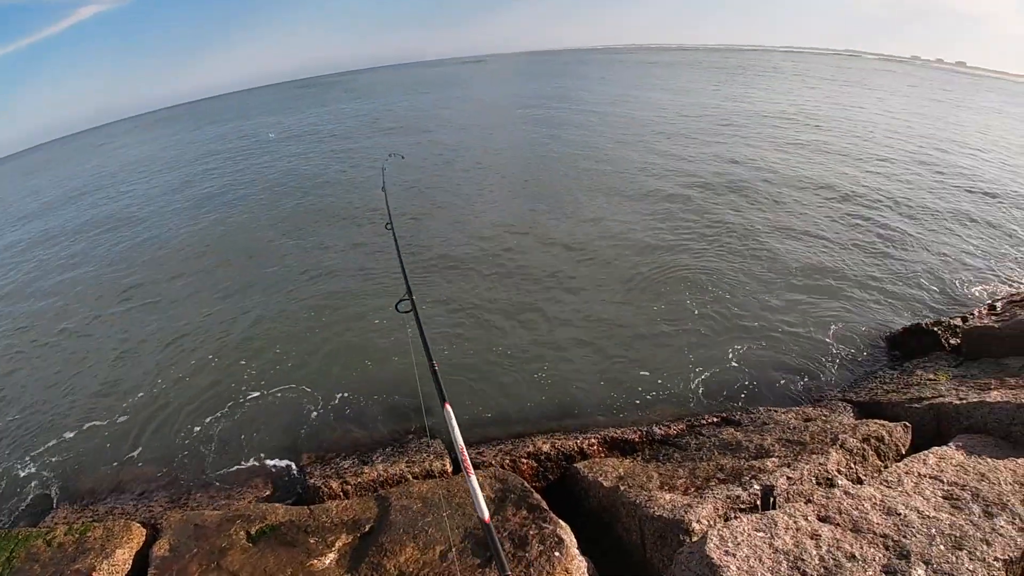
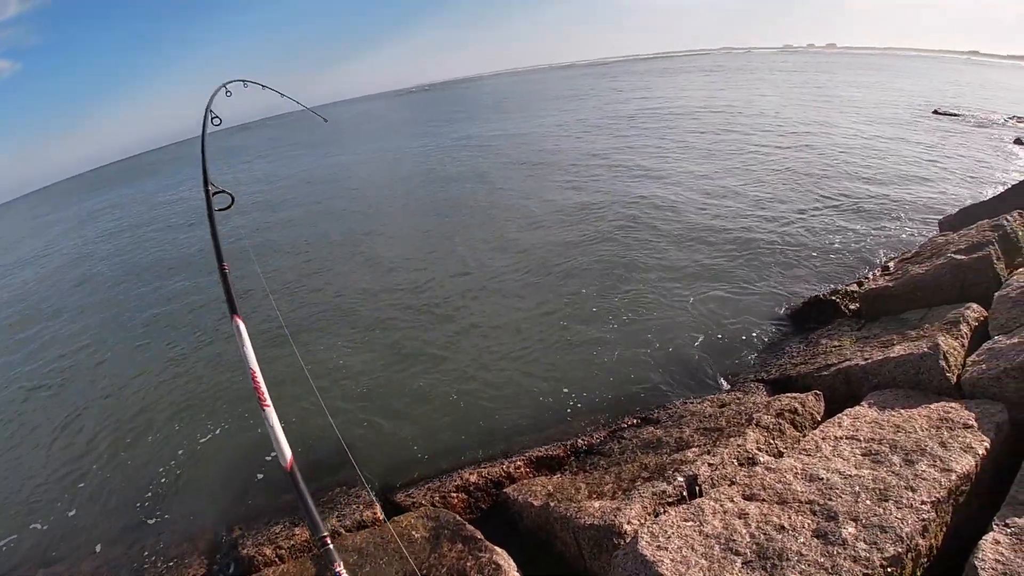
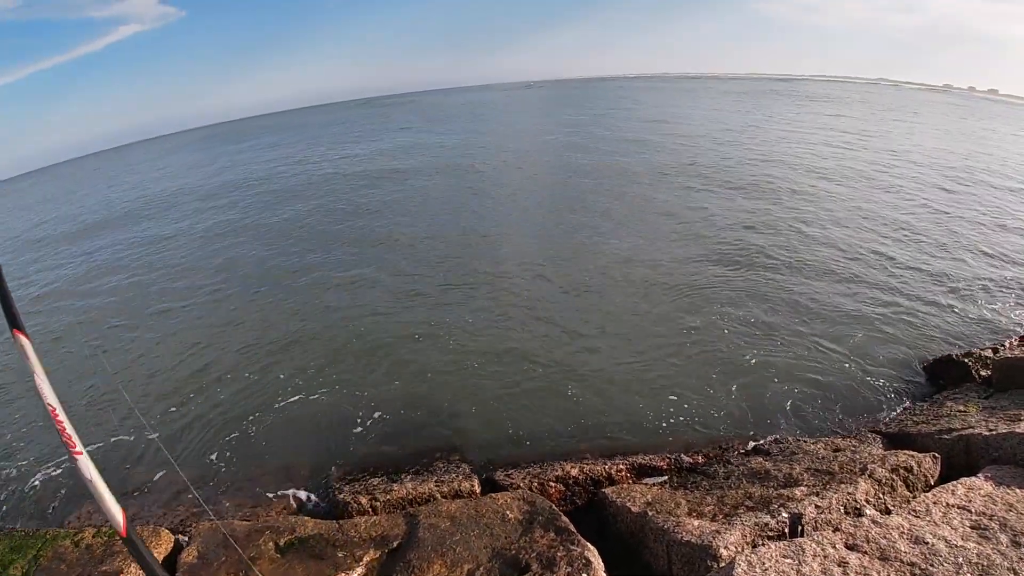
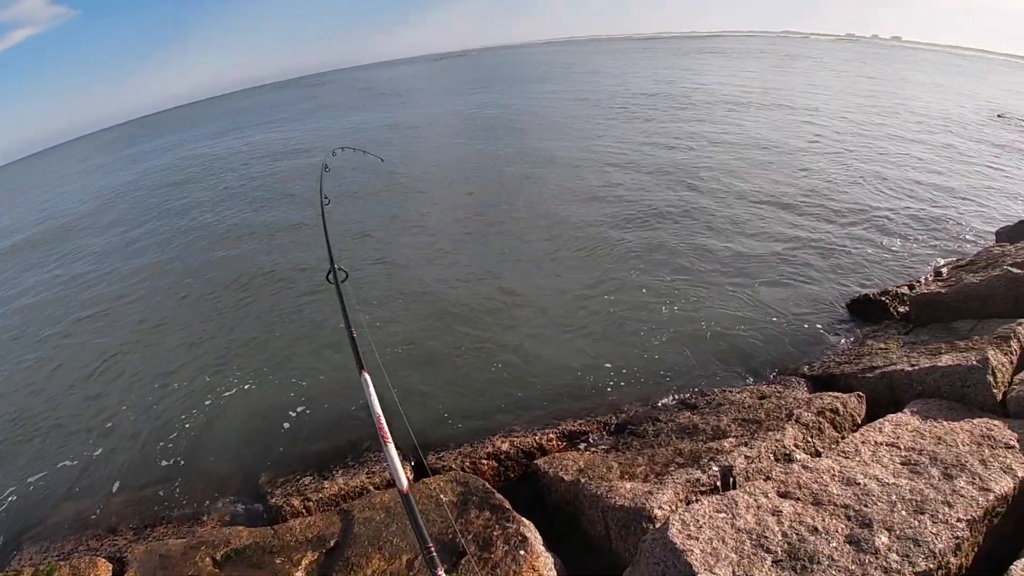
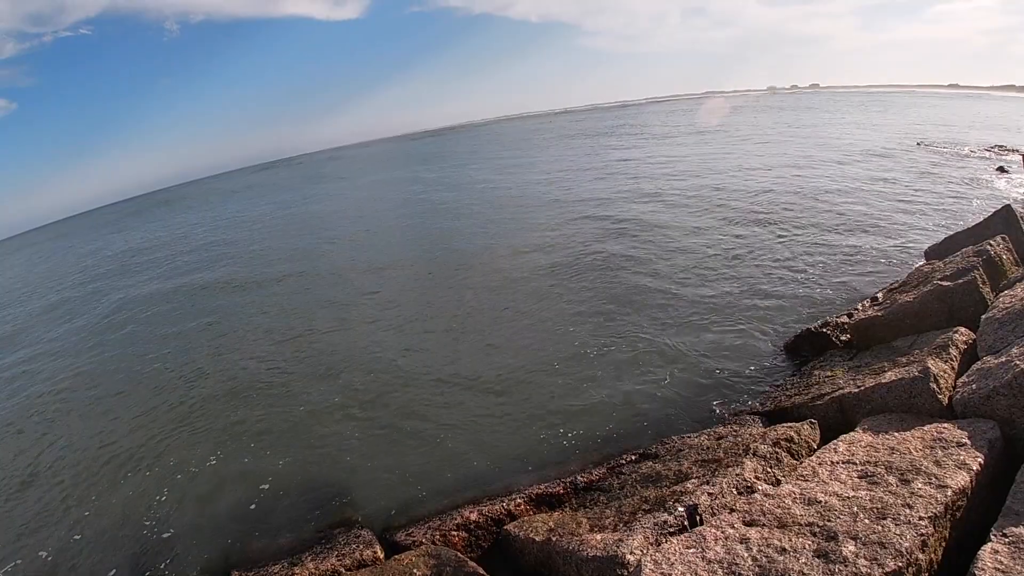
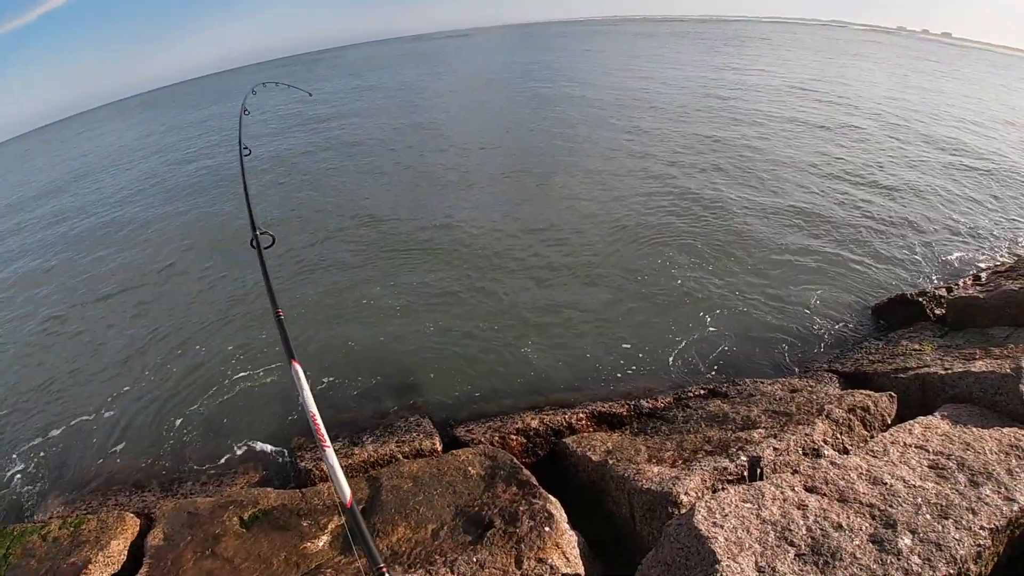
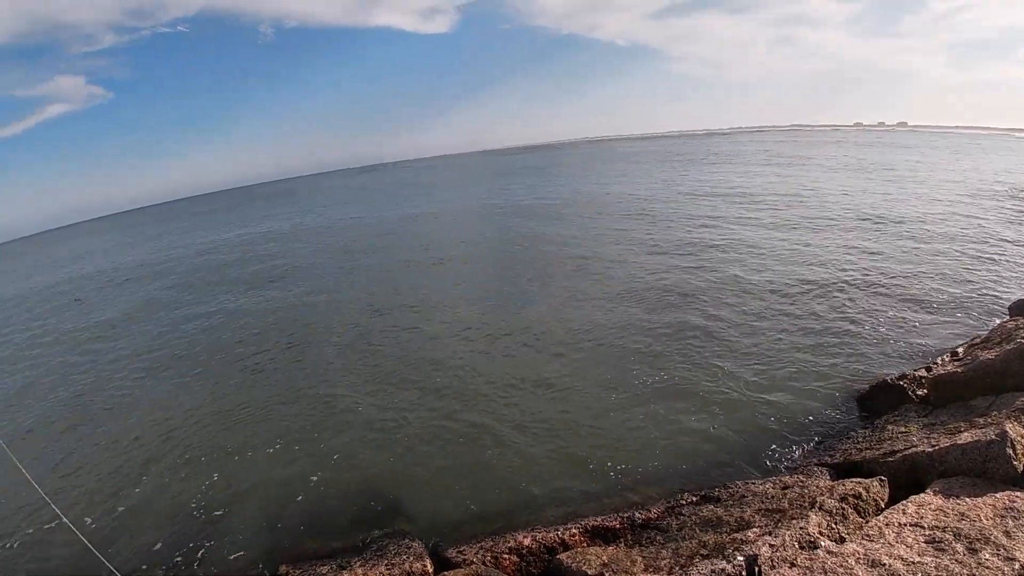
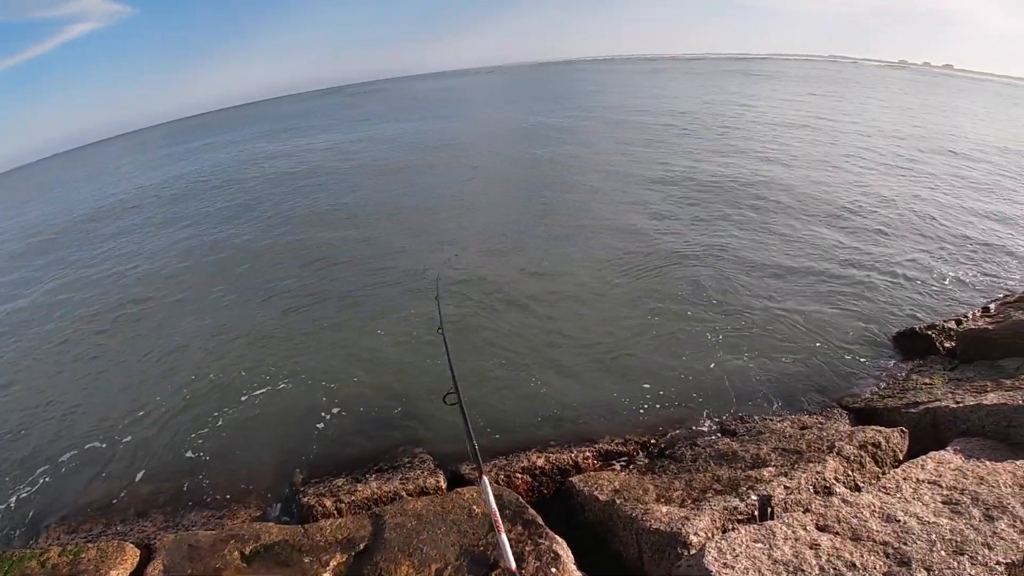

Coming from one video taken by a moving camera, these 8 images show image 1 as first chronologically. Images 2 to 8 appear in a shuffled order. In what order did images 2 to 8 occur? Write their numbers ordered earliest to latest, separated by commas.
6, 3, 8, 4, 2, 5, 7
